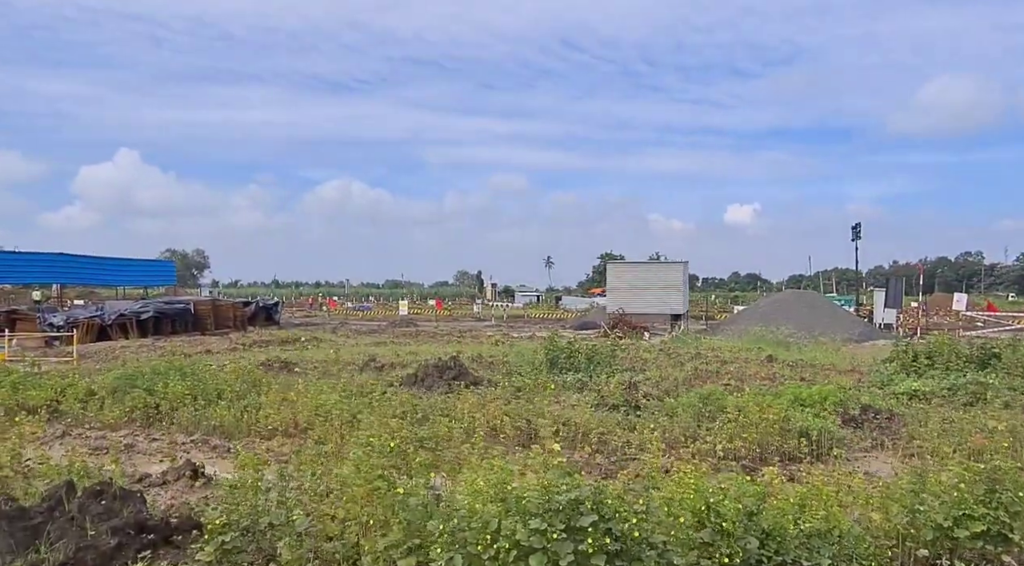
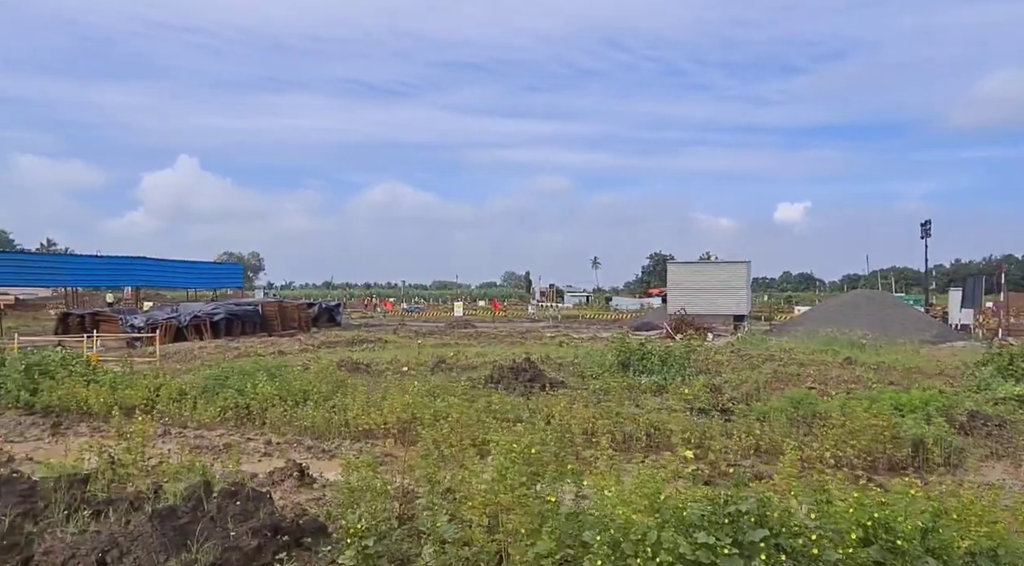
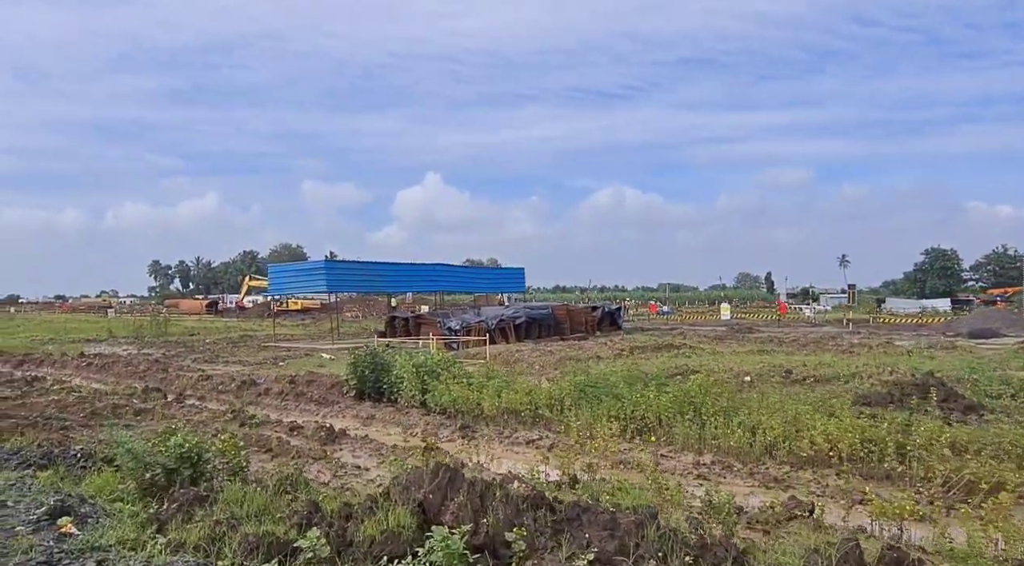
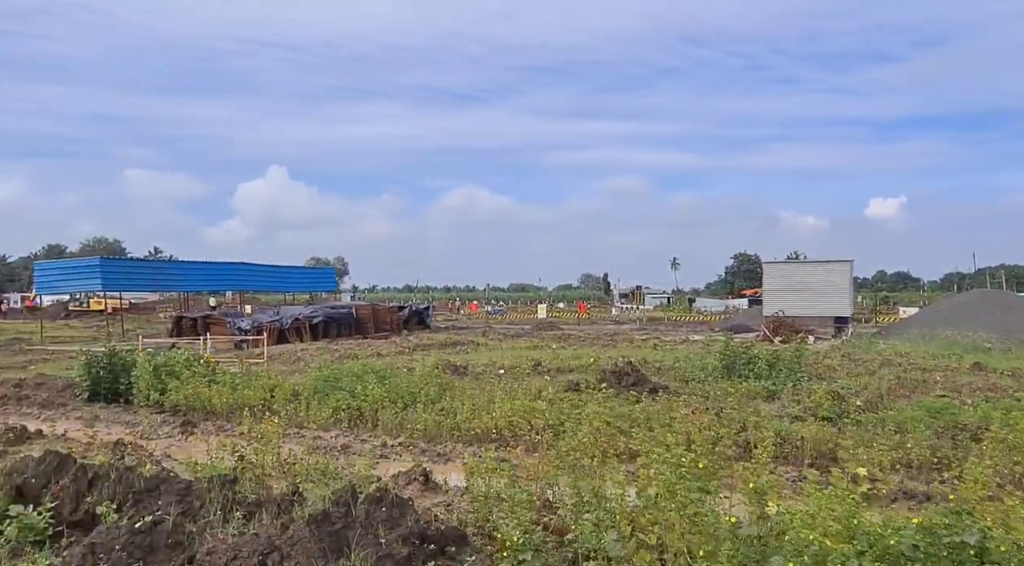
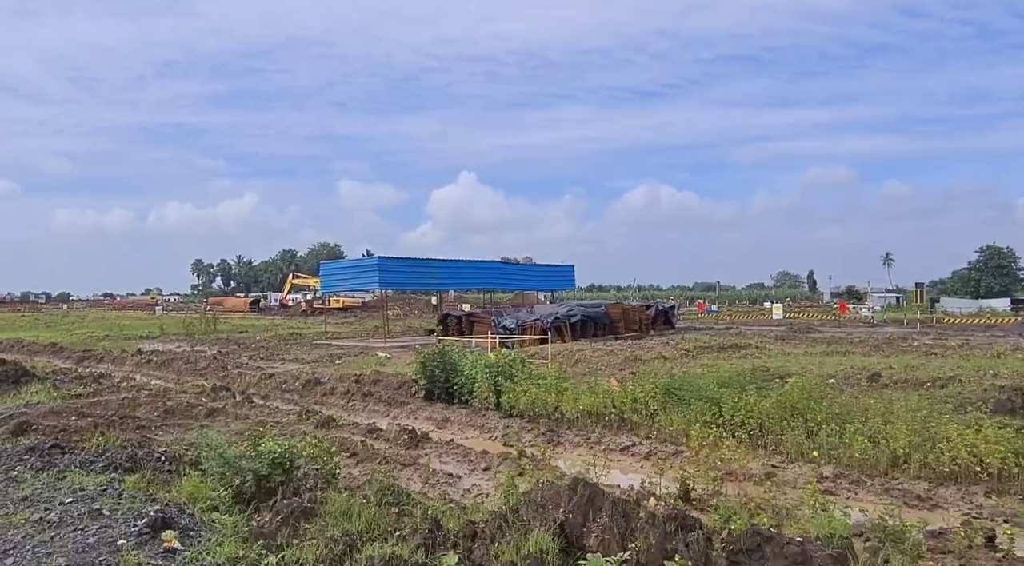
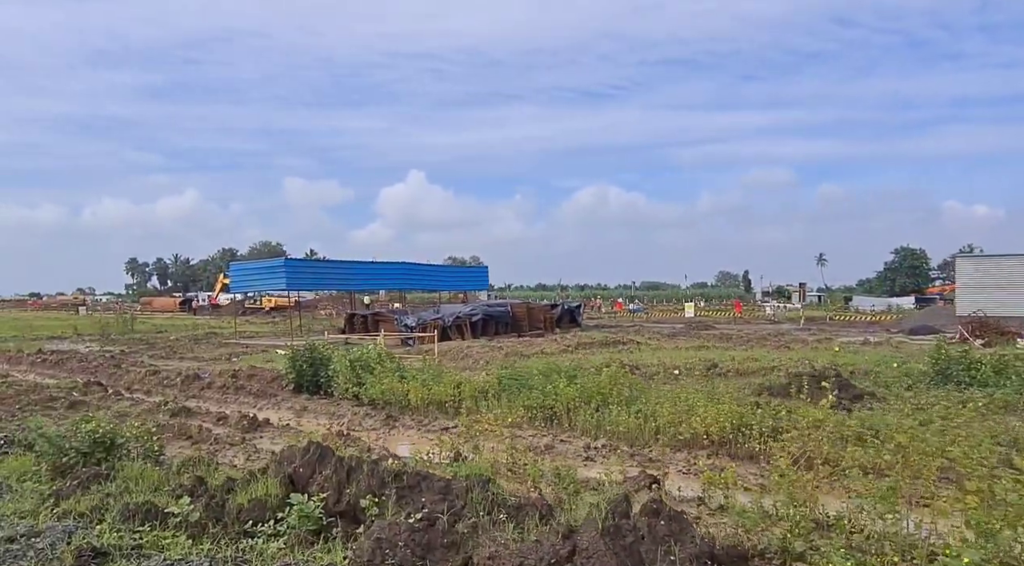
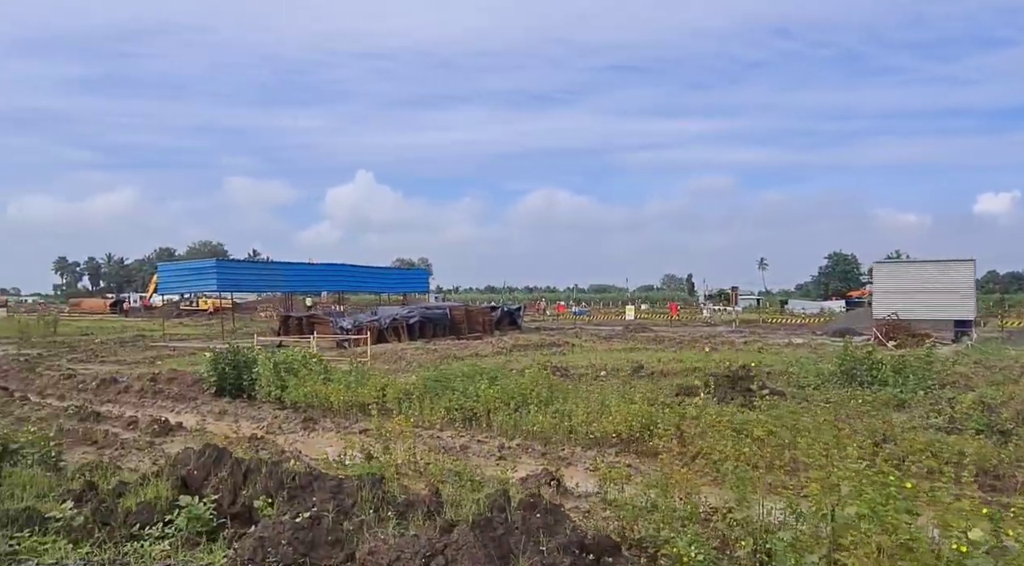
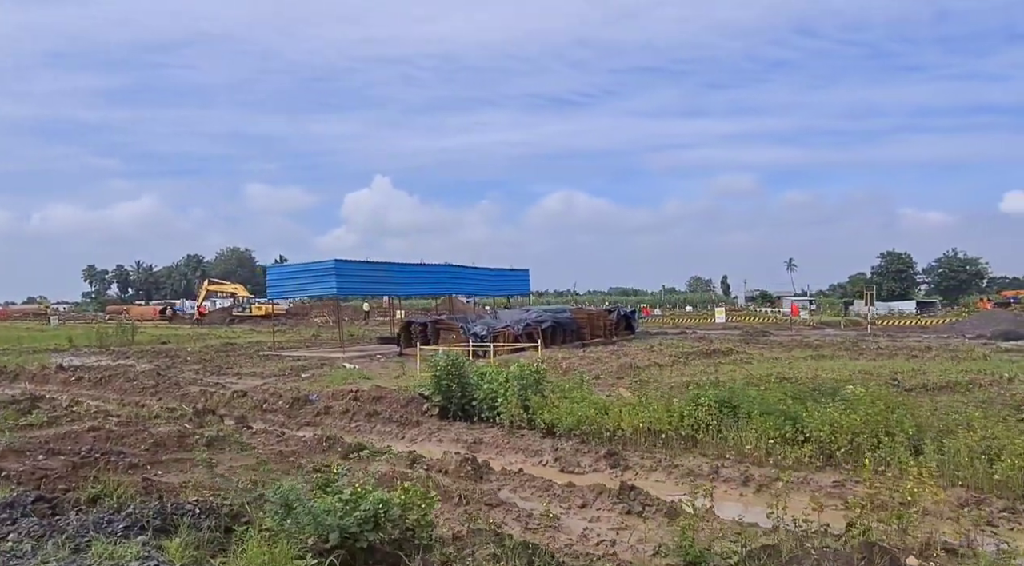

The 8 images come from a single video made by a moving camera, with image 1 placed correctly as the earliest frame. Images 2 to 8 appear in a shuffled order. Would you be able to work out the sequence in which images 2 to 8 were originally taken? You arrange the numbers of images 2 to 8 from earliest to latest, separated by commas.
2, 4, 7, 6, 3, 5, 8
